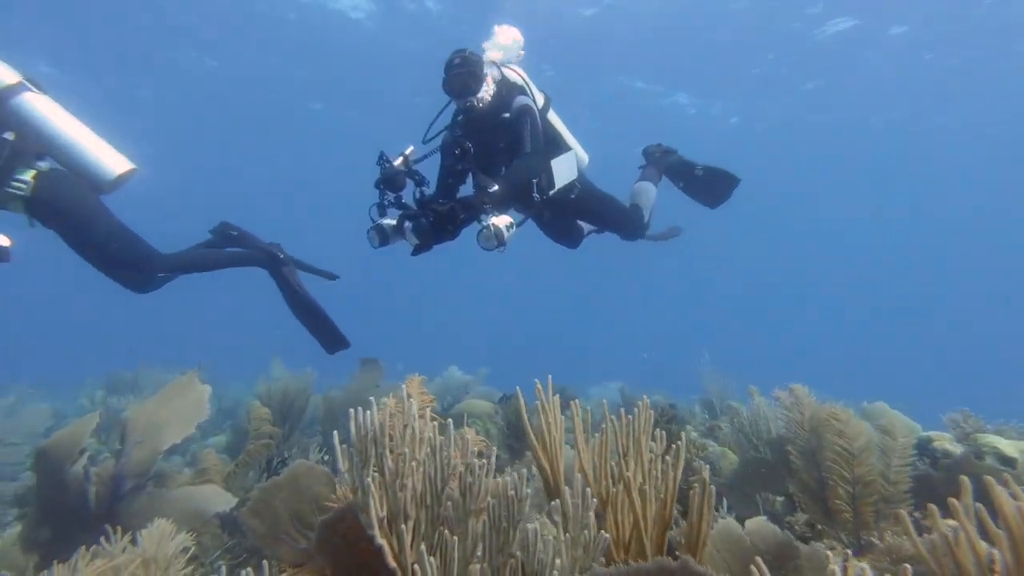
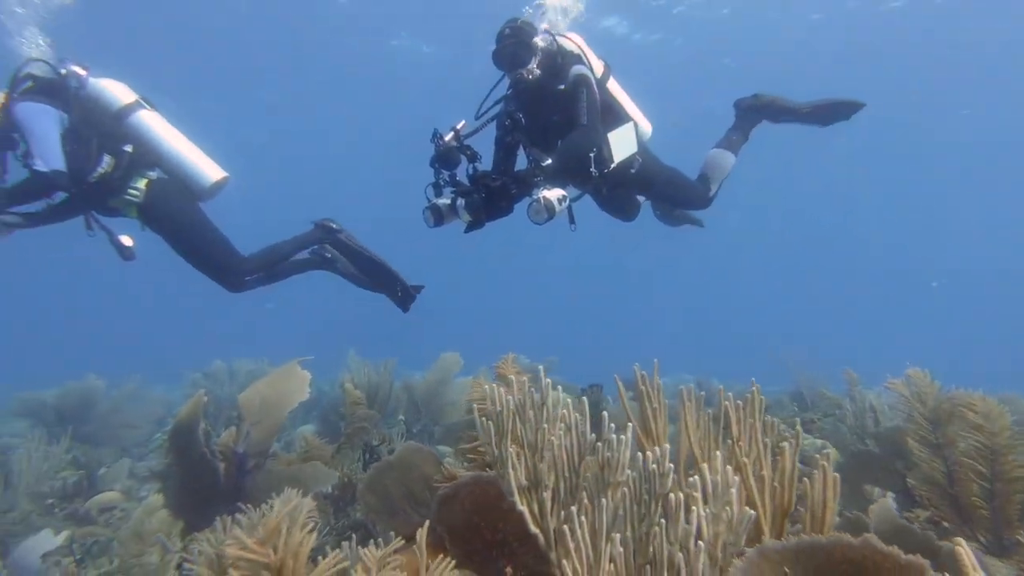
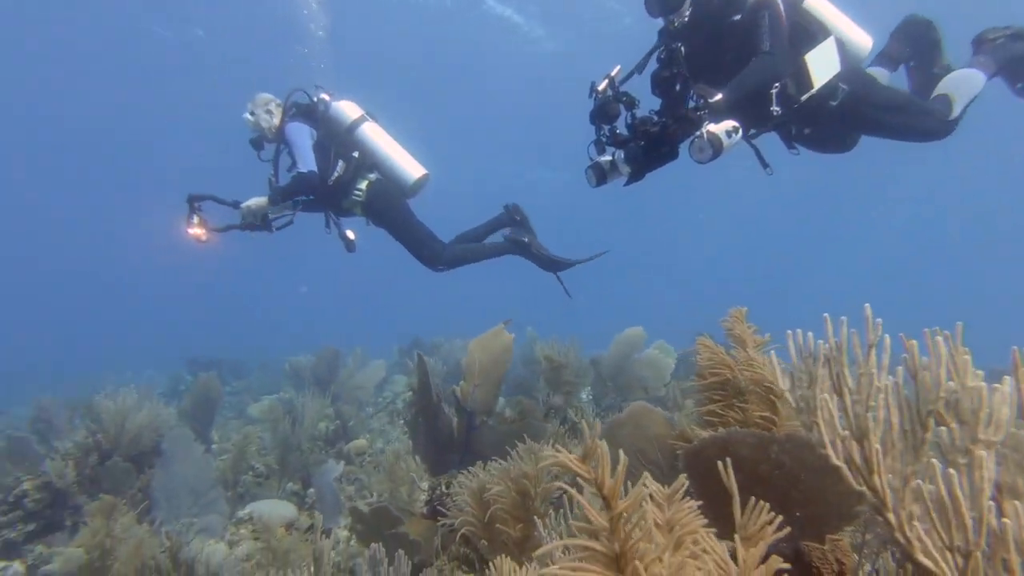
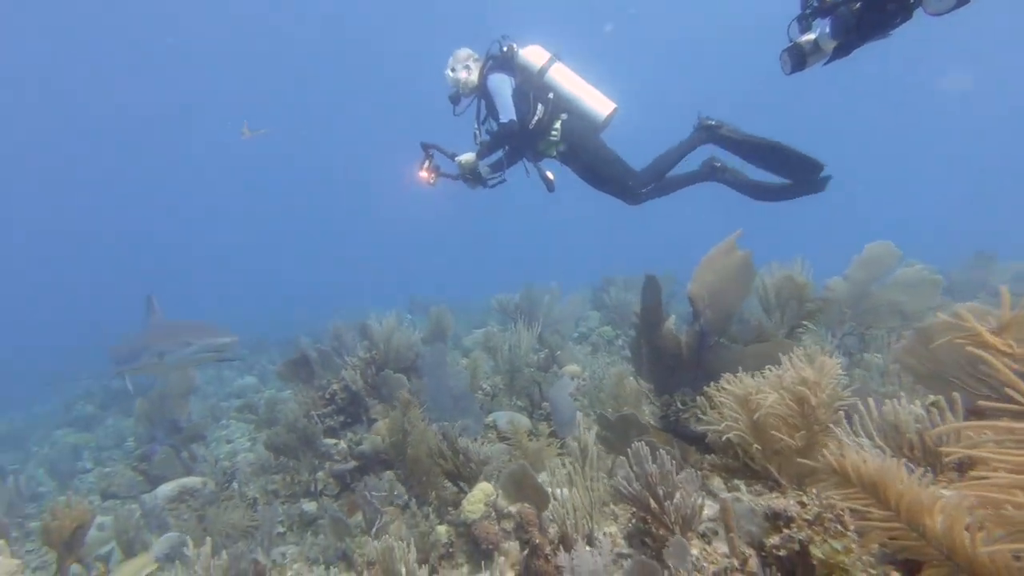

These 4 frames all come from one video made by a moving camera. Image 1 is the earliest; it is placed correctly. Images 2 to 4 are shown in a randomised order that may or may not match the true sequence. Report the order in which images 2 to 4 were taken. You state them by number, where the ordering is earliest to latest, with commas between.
2, 3, 4
